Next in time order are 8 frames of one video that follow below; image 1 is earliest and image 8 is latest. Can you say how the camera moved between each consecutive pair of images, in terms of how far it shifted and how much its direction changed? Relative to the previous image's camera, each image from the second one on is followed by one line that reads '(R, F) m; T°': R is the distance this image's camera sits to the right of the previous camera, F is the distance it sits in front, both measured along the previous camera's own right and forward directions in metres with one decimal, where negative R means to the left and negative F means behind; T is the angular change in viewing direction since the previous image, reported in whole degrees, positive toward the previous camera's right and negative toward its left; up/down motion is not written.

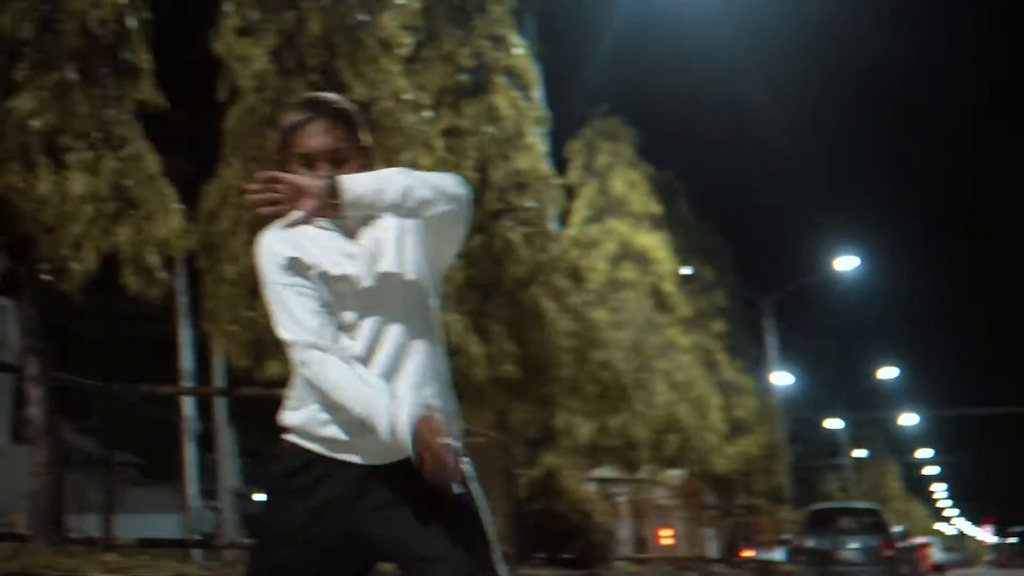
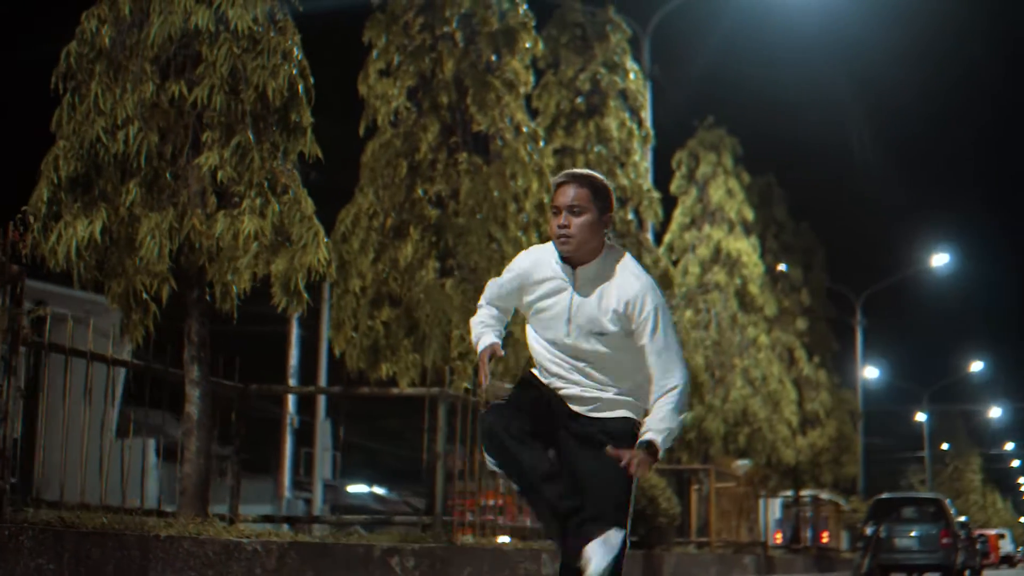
(+0.1, -1.4) m; -3°
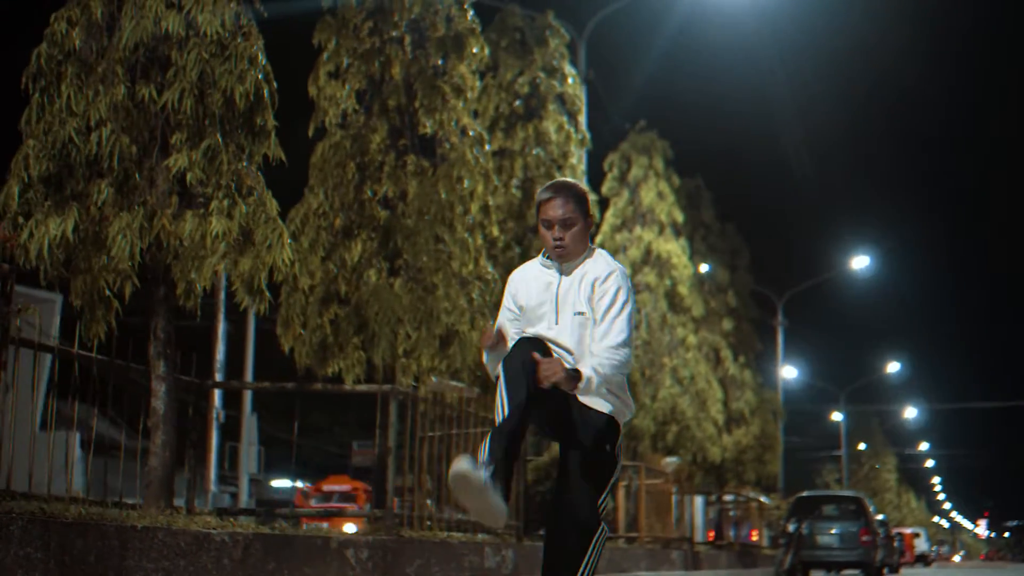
(-0.2, -0.3) m; +3°
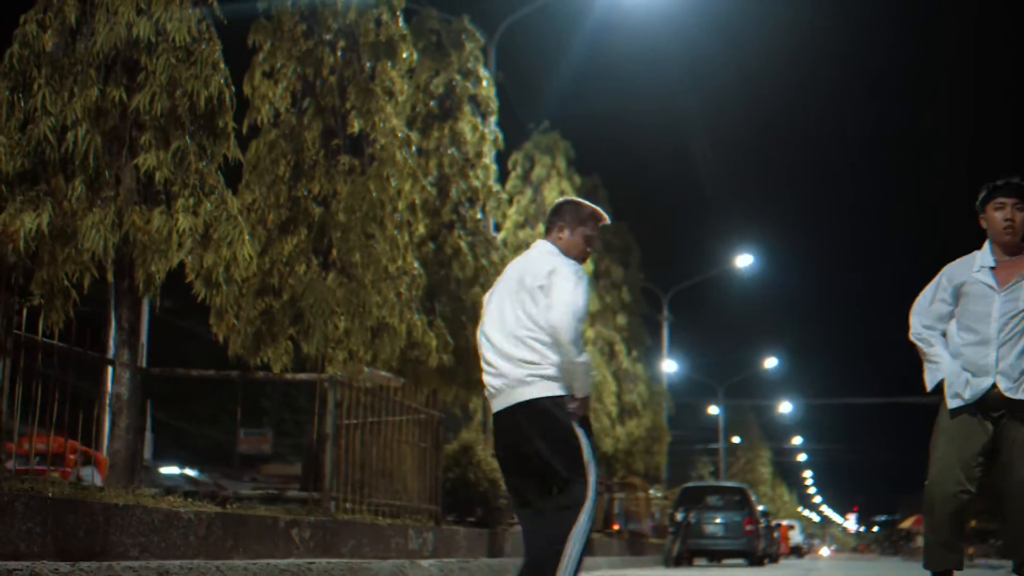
(-0.3, -0.6) m; +4°
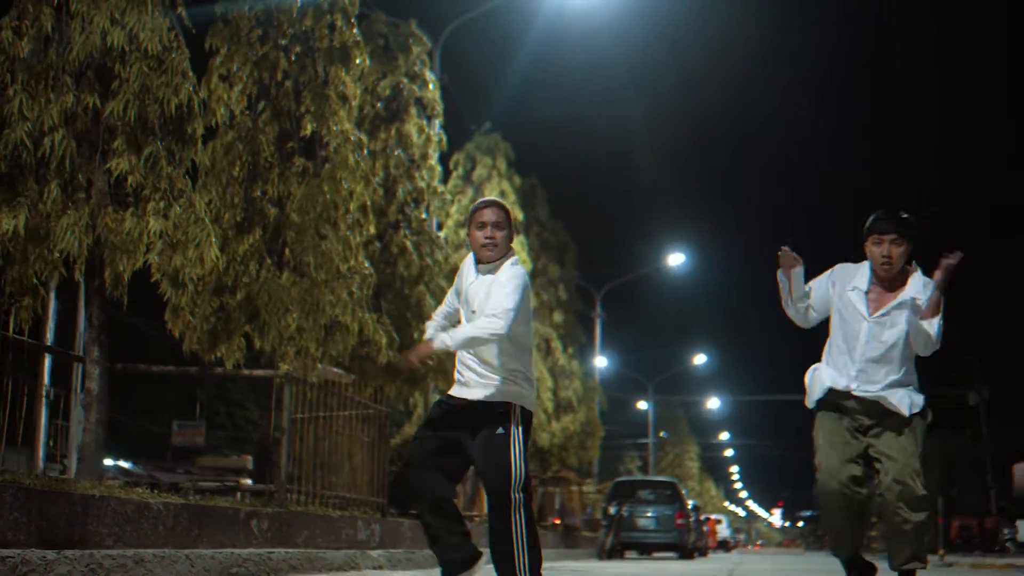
(-0.1, -0.4) m; +2°
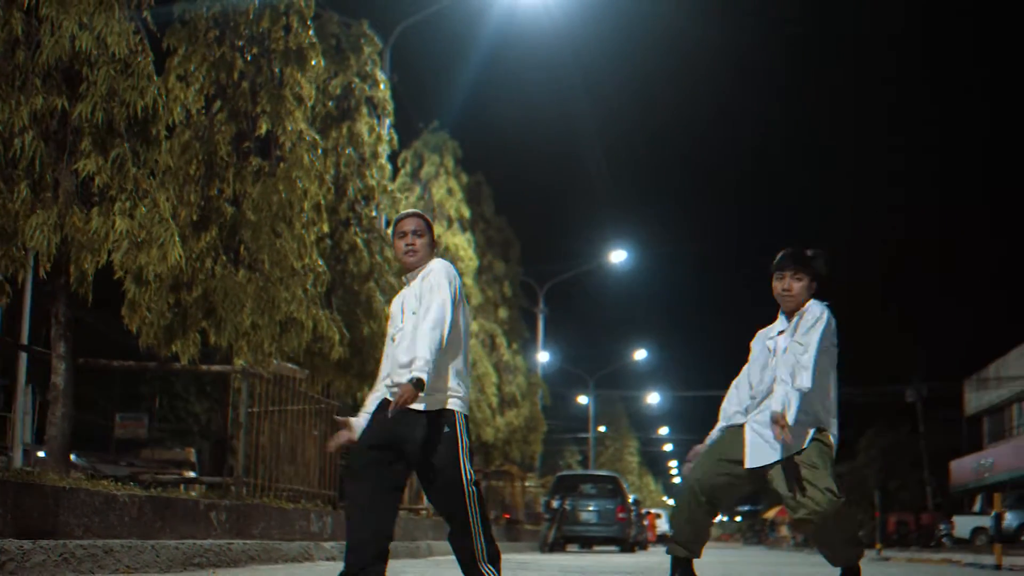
(-0.1, -0.3) m; +2°
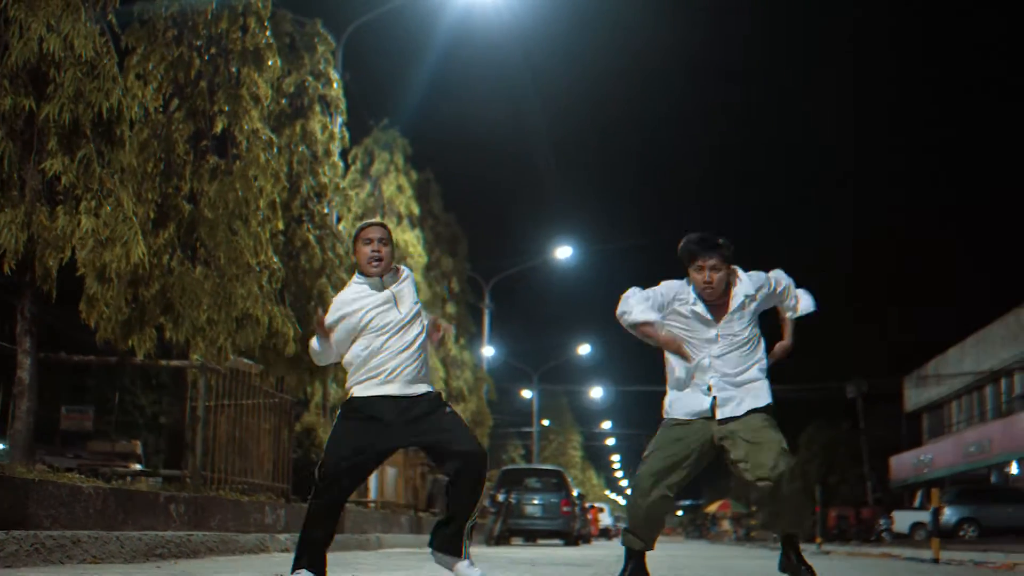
(-0.1, -0.3) m; +2°
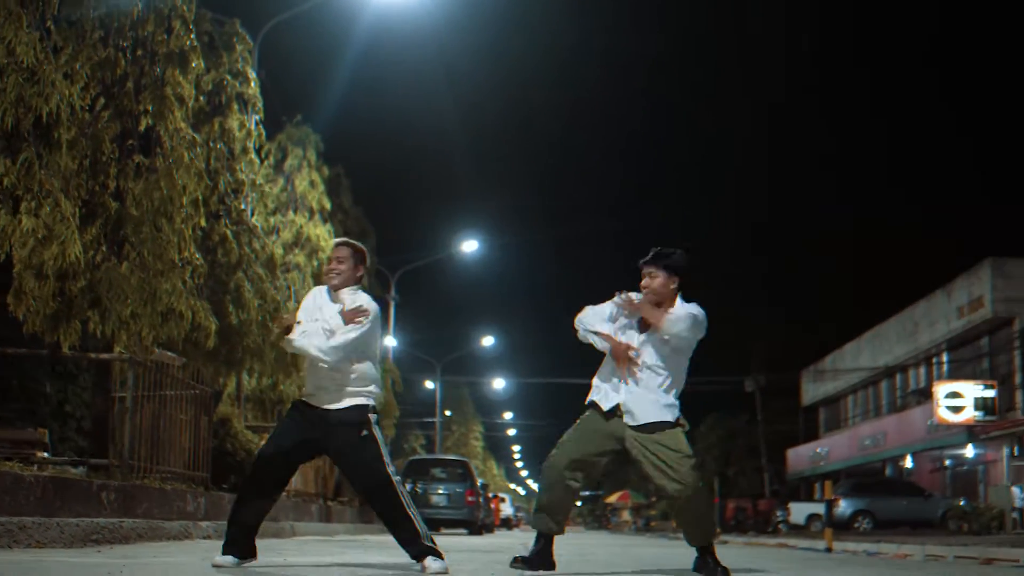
(-0.1, -0.6) m; +3°
